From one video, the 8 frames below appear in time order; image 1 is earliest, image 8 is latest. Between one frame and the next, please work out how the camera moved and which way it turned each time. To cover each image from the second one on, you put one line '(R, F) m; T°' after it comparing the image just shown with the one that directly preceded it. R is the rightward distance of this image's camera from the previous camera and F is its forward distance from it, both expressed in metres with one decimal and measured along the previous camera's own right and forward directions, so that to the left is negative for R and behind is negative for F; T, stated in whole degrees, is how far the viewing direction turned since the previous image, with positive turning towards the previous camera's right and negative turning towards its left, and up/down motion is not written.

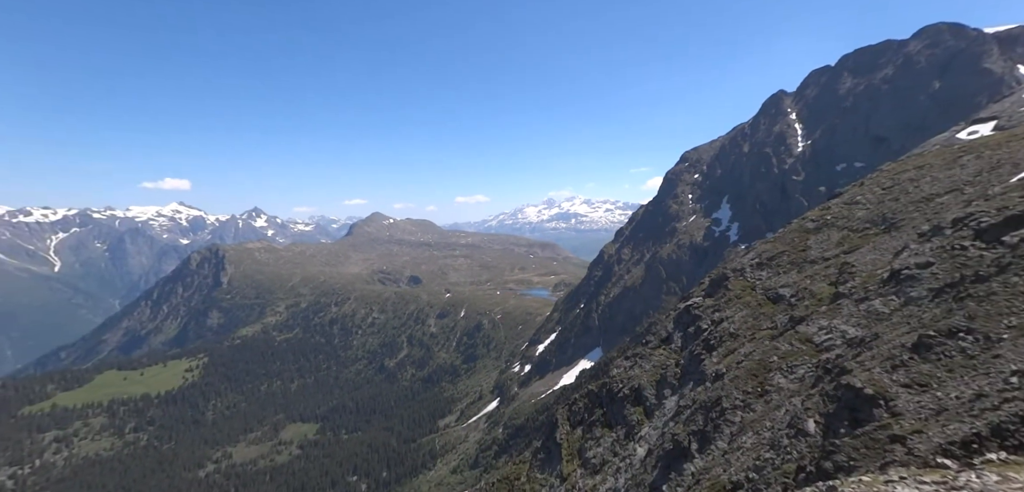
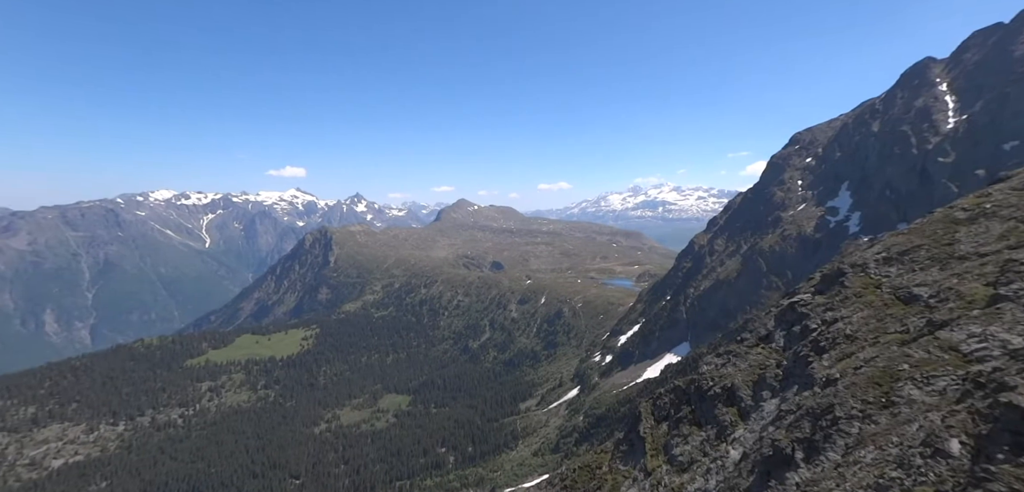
(-0.6, +1.6) m; -7°
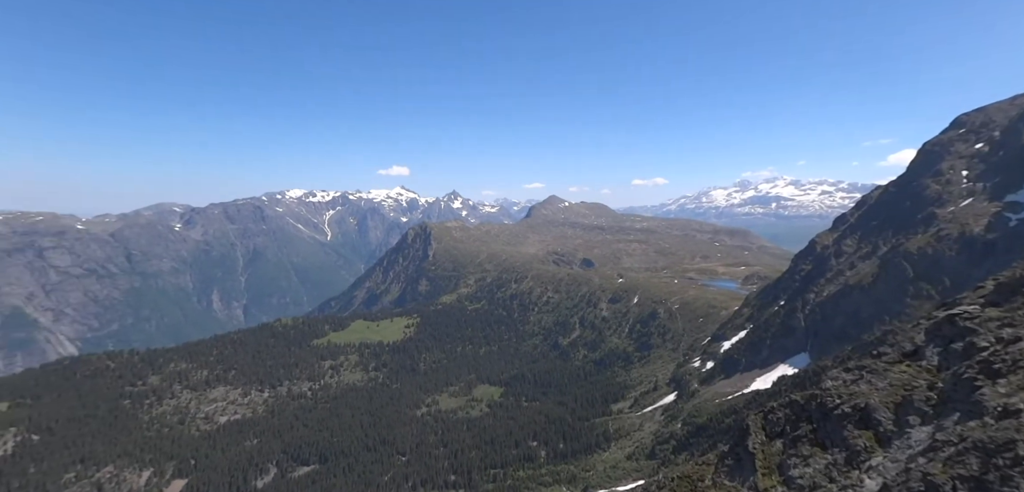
(-0.8, +2.7) m; -8°
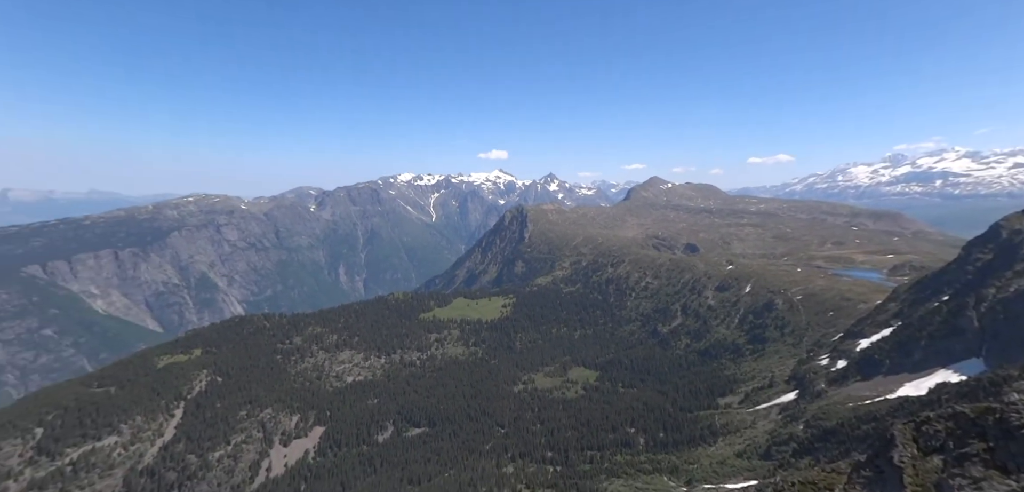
(-1.4, +3.8) m; -9°
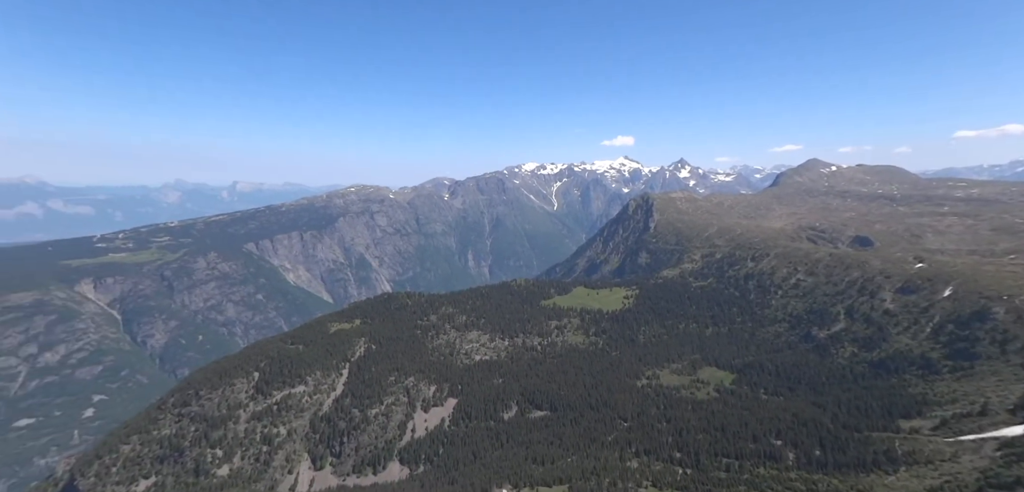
(-4.1, +9.7) m; -10°
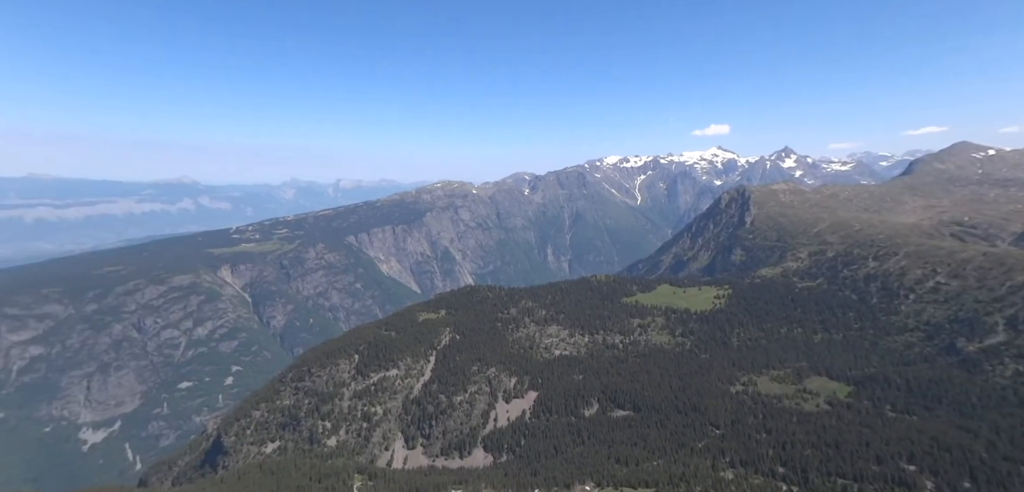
(-3.6, +9.9) m; -7°
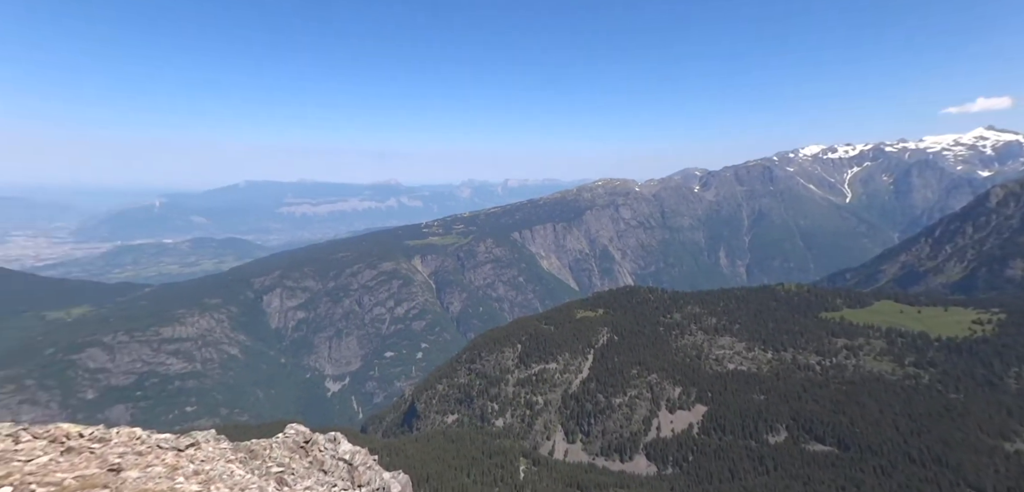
(-13.4, +31.8) m; -14°
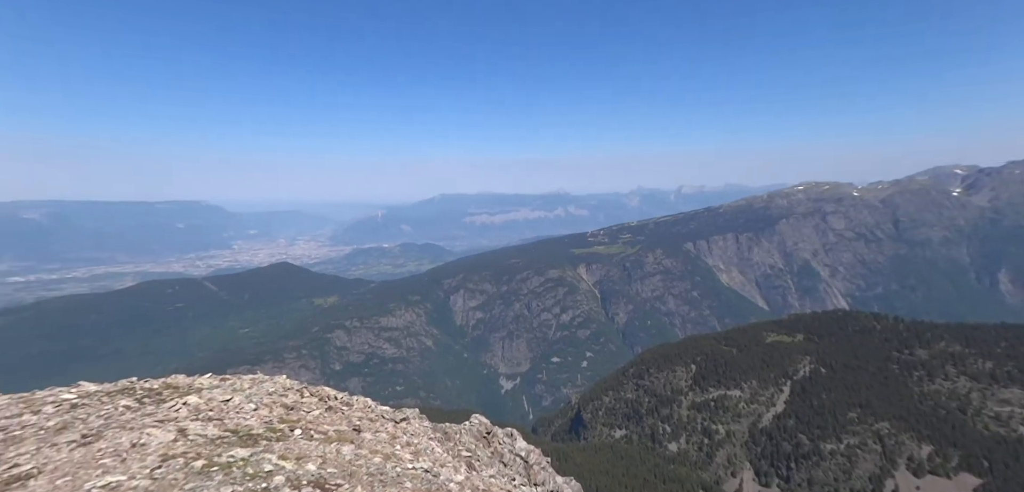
(-24.0, +69.1) m; -15°
